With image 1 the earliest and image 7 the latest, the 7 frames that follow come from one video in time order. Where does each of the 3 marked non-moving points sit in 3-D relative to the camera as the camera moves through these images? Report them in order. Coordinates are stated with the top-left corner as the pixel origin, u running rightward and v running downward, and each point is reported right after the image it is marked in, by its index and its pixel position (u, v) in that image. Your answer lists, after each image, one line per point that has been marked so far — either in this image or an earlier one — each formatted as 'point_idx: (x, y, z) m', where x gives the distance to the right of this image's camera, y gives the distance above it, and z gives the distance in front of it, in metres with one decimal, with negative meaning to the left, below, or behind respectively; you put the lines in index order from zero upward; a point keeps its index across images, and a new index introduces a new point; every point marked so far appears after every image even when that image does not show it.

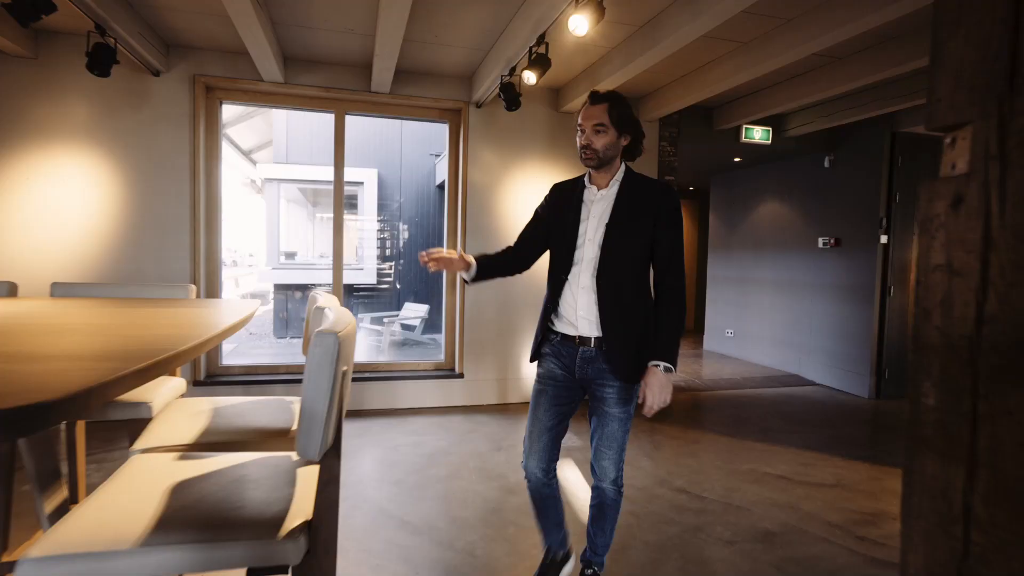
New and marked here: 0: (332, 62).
0: (-1.3, +1.6, +4.0) m
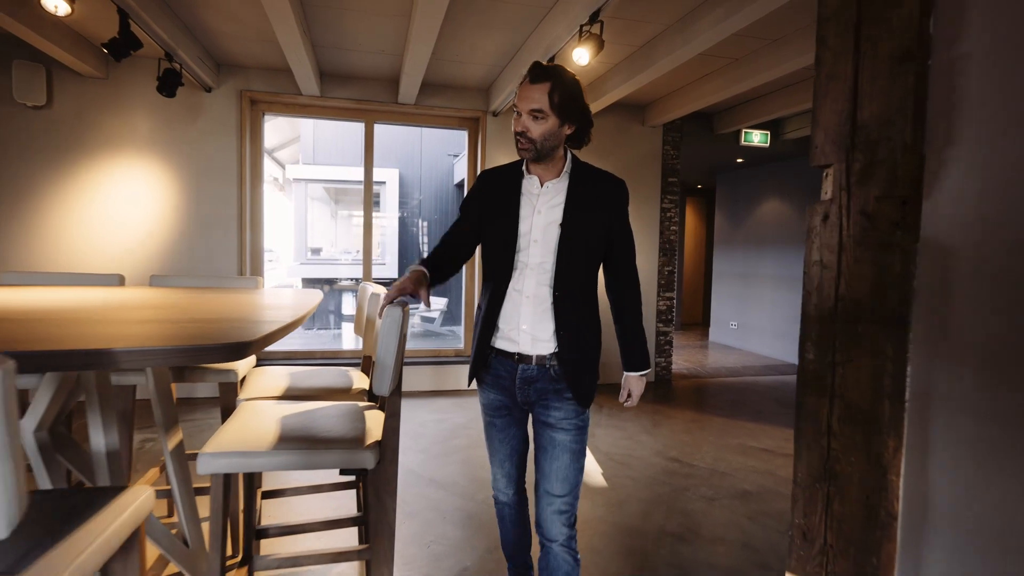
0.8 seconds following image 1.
0: (-1.2, +1.7, +4.5) m
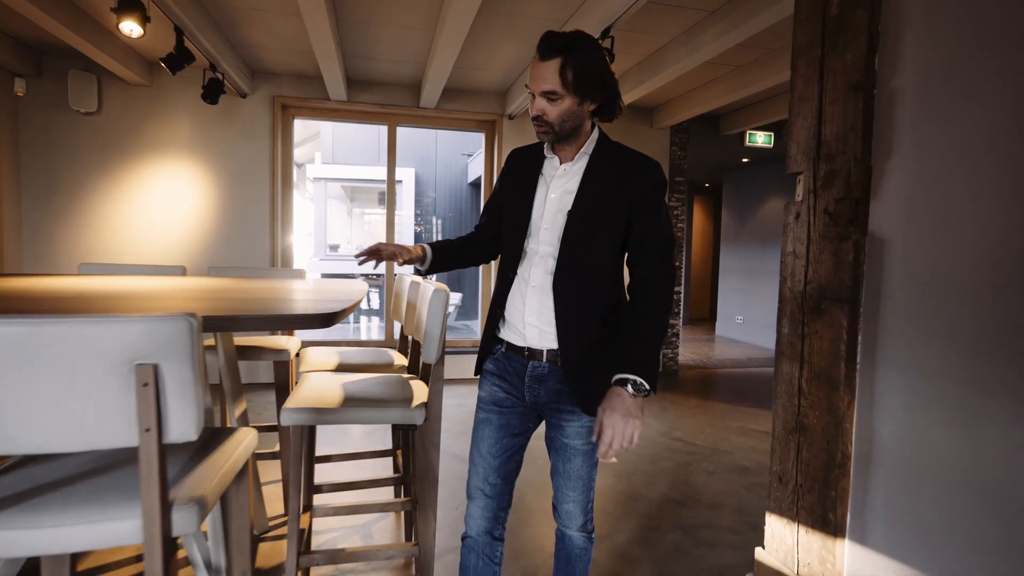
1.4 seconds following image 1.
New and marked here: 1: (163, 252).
0: (-1.1, +1.7, +4.7) m
1: (-2.8, +0.3, +4.5) m
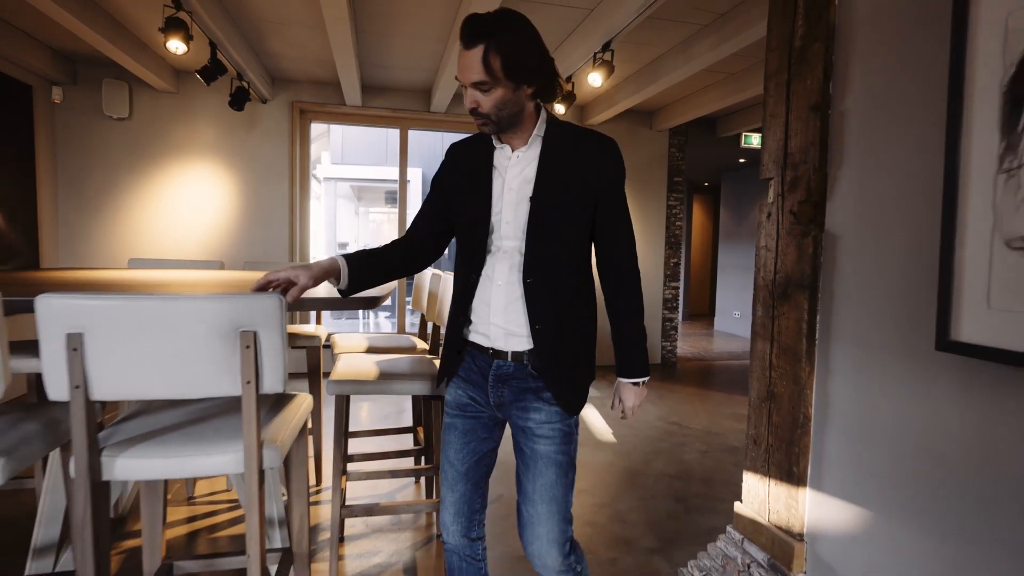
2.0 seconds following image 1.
0: (-1.0, +1.8, +5.0) m
1: (-2.7, +0.3, +4.7) m
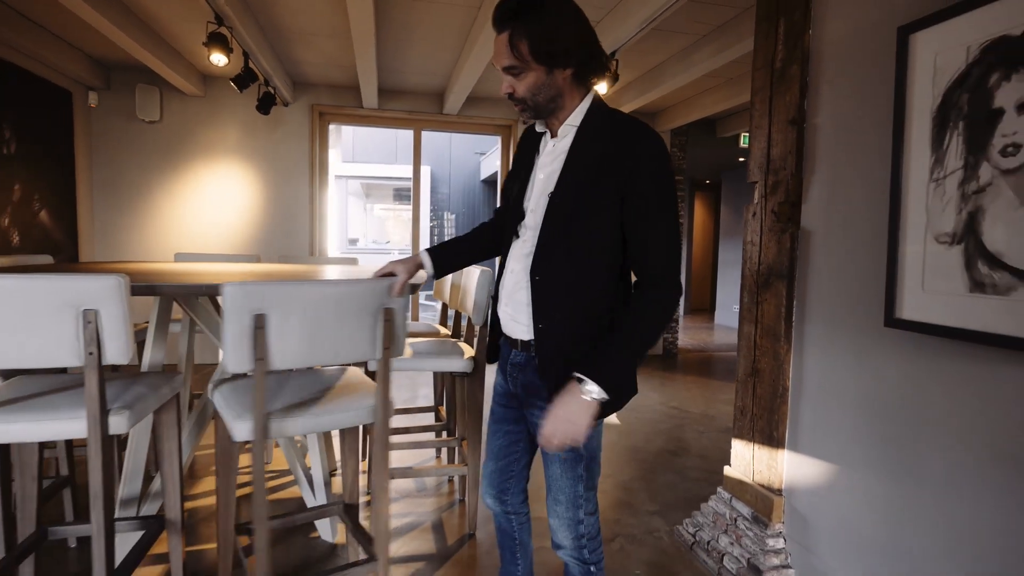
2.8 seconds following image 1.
0: (-0.9, +1.8, +5.2) m
1: (-2.7, +0.4, +5.0) m
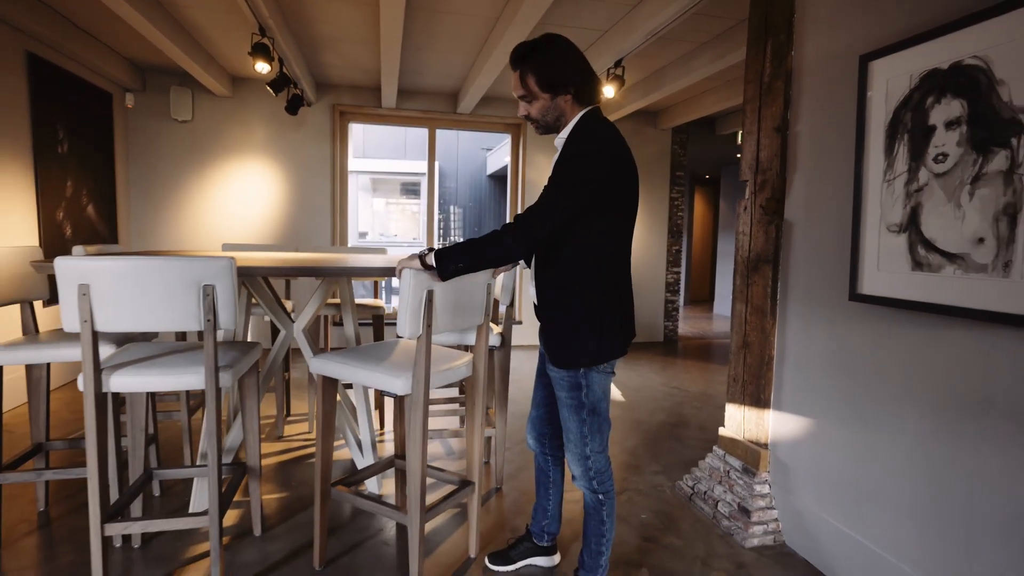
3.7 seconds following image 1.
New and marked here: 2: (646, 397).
0: (-0.8, +1.9, +5.5) m
1: (-2.6, +0.5, +5.3) m
2: (+1.0, -0.8, +4.1) m
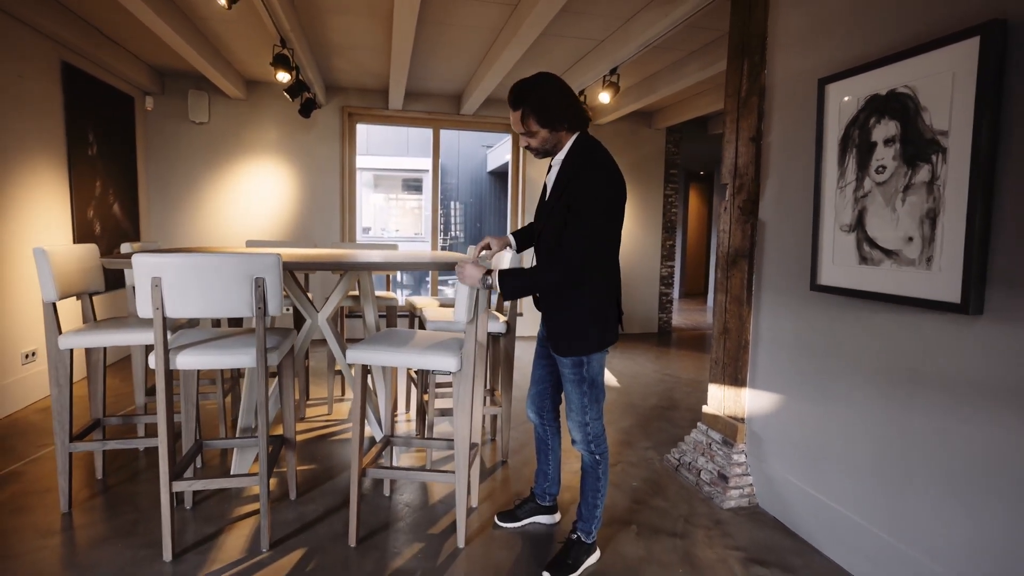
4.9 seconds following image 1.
0: (-0.8, +2.0, +5.8) m
1: (-2.5, +0.6, +5.6) m
2: (+1.0, -0.7, +4.4) m
